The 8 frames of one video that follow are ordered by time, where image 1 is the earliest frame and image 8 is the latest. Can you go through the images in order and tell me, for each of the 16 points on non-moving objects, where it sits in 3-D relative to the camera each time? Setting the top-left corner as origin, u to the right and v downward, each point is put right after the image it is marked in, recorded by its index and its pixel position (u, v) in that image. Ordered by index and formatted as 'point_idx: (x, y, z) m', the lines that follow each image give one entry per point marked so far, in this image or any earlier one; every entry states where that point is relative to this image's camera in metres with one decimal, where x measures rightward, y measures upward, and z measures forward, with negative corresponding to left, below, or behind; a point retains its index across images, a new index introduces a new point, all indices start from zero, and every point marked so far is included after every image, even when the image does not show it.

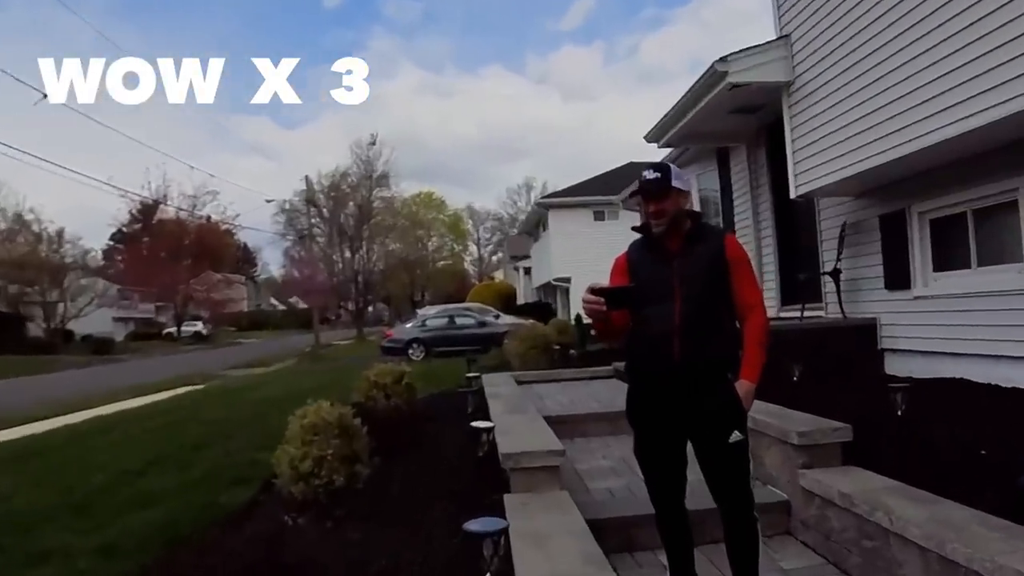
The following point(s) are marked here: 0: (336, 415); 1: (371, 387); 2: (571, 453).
0: (-1.4, -1.0, +7.3) m
1: (-1.4, -1.0, +8.8) m
2: (+0.5, -1.4, +7.5) m
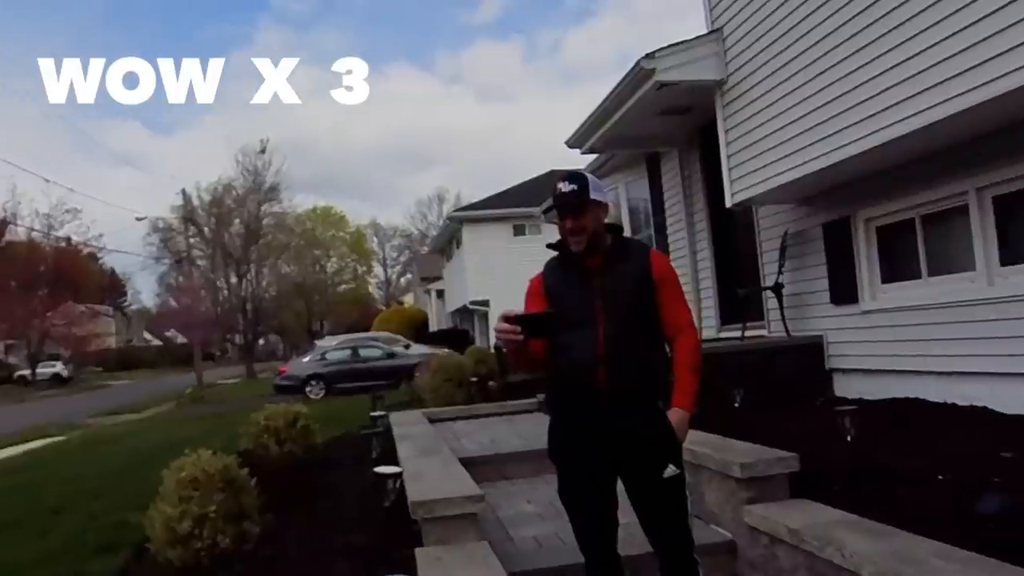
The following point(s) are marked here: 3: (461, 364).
0: (-2.0, -1.2, +6.2) m
1: (-2.2, -1.2, +7.7) m
2: (-0.2, -1.6, +6.6) m
3: (-0.8, -0.8, +11.8) m
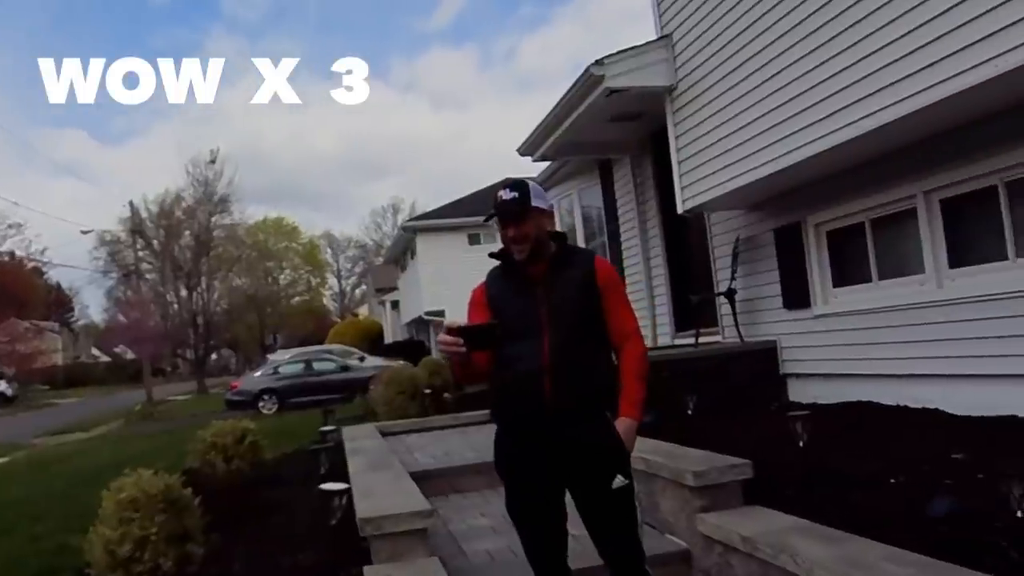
0: (-2.4, -1.3, +6.0) m
1: (-2.5, -1.4, +7.5) m
2: (-0.5, -1.6, +6.5) m
3: (-1.3, -1.0, +11.7) m
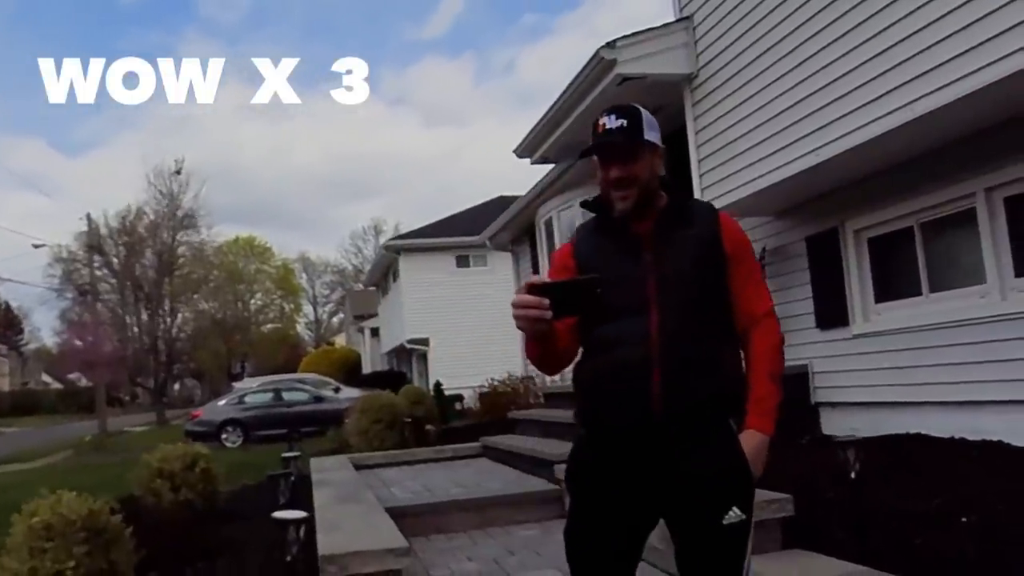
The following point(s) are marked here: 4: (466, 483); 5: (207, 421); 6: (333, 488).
0: (-2.4, -1.3, +5.0) m
1: (-2.6, -1.4, +6.5) m
2: (-0.5, -1.6, +5.5) m
3: (-1.4, -1.4, +10.7) m
4: (-0.3, -1.4, +6.5) m
5: (-6.0, -2.6, +17.7) m
6: (-1.2, -1.3, +6.0) m
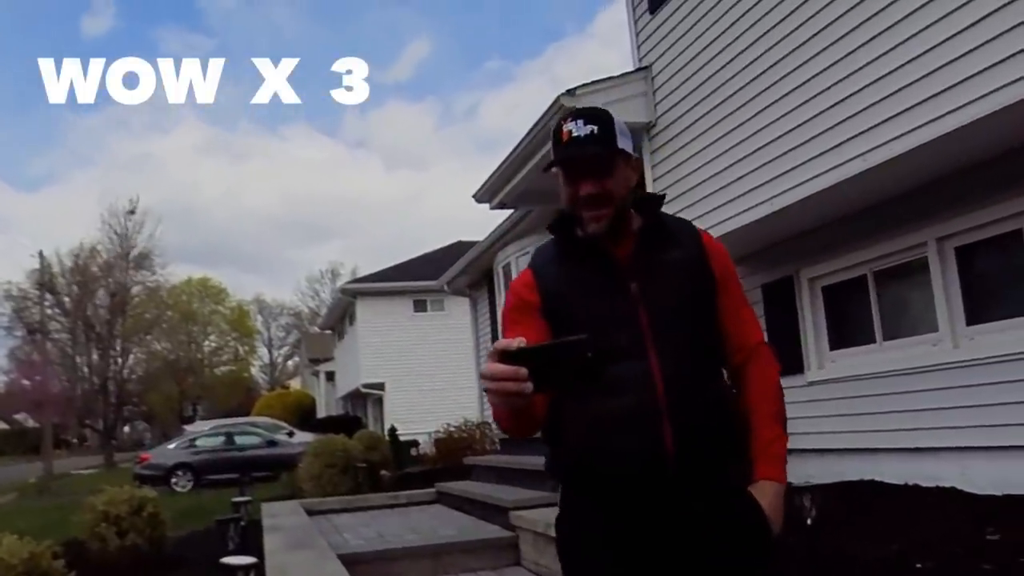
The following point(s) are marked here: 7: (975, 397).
0: (-2.6, -1.5, +4.8) m
1: (-2.9, -1.7, +6.3) m
2: (-0.8, -1.9, +5.4) m
3: (-1.9, -1.9, +10.6) m
4: (-0.7, -1.7, +6.5) m
5: (-6.9, -3.4, +17.3) m
6: (-1.5, -1.6, +5.9) m
7: (+2.7, -0.6, +5.3) m
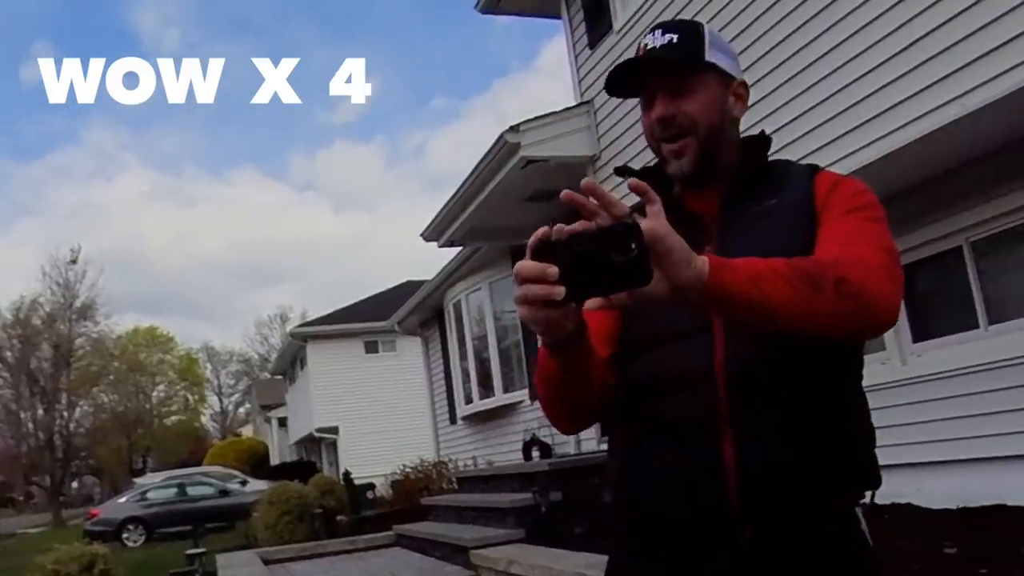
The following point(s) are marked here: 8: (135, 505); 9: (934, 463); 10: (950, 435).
0: (-2.9, -1.8, +4.7) m
1: (-3.2, -2.1, +6.1) m
2: (-1.0, -2.1, +5.3) m
3: (-2.4, -2.4, +10.4) m
4: (-0.9, -2.0, +6.4) m
5: (-7.5, -4.3, +16.8) m
6: (-1.8, -1.9, +5.8) m
7: (+2.4, -0.8, +5.4) m
8: (-7.0, -4.0, +17.1) m
9: (+2.5, -1.1, +5.5) m
10: (+2.7, -0.9, +5.5) m
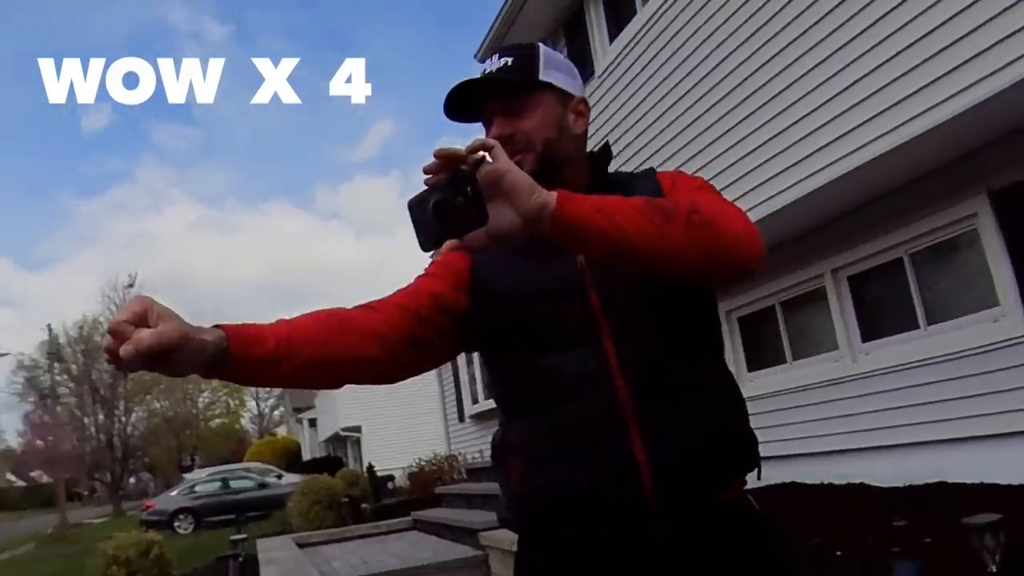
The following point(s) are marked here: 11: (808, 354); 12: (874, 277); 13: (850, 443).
0: (-2.9, -1.9, +5.6) m
1: (-3.2, -2.2, +7.0) m
2: (-1.0, -2.3, +6.2) m
3: (-2.2, -2.5, +11.3) m
4: (-0.9, -2.1, +7.2) m
5: (-7.2, -4.5, +17.8) m
6: (-1.7, -2.1, +6.7) m
7: (+2.4, -0.8, +6.2) m
8: (-6.7, -4.3, +18.1) m
9: (+2.5, -1.1, +6.3) m
10: (+2.7, -0.9, +6.3) m
11: (+2.2, -0.5, +6.8) m
12: (+2.5, +0.1, +6.3) m
13: (+2.3, -1.1, +6.4) m
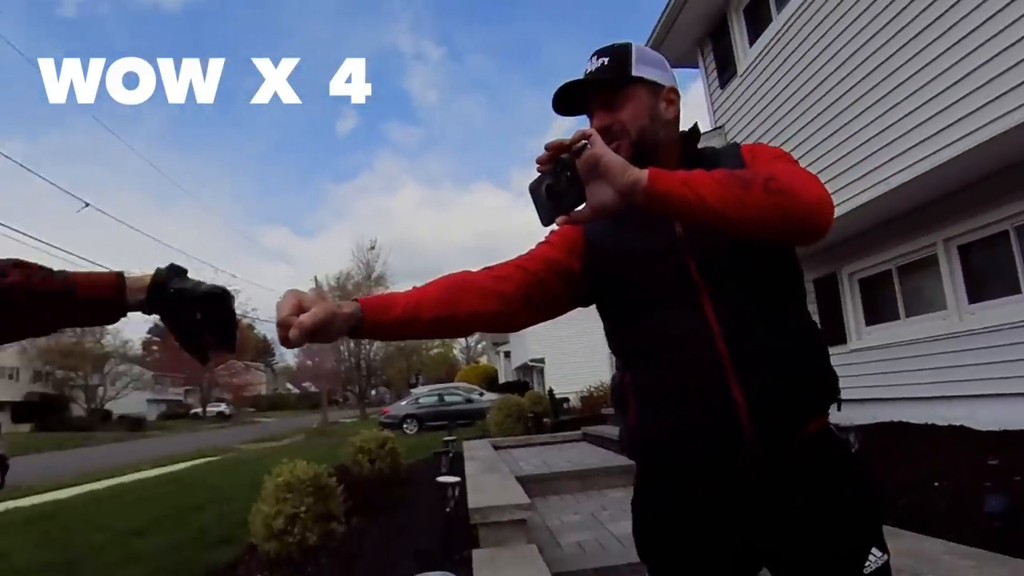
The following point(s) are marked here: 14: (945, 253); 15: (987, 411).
0: (-1.7, -1.6, +7.9) m
1: (-1.6, -1.8, +9.5) m
2: (+0.2, -1.9, +8.1) m
3: (+0.2, -1.8, +13.4) m
4: (+0.6, -1.7, +9.1) m
5: (-3.1, -3.2, +21.0) m
6: (-0.3, -1.7, +8.8) m
7: (+3.6, -0.6, +7.2) m
8: (-2.5, -2.9, +21.1) m
9: (+3.7, -0.9, +7.3) m
10: (+3.9, -0.7, +7.3) m
11: (+3.5, -0.2, +7.9) m
12: (+3.7, +0.3, +7.3) m
13: (+3.6, -0.8, +7.5) m
14: (+3.5, +0.2, +7.4) m
15: (+3.9, -1.0, +7.2) m
